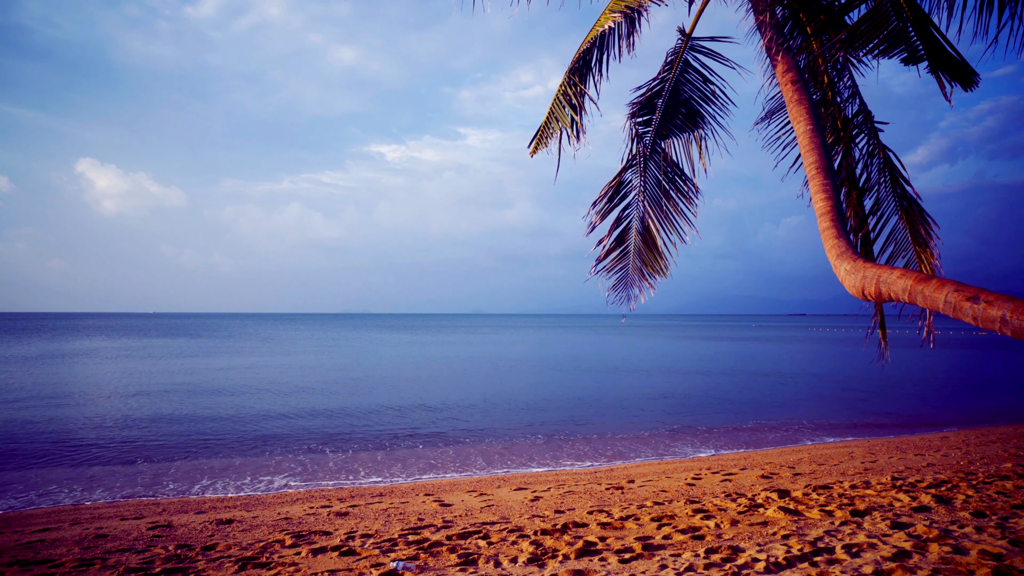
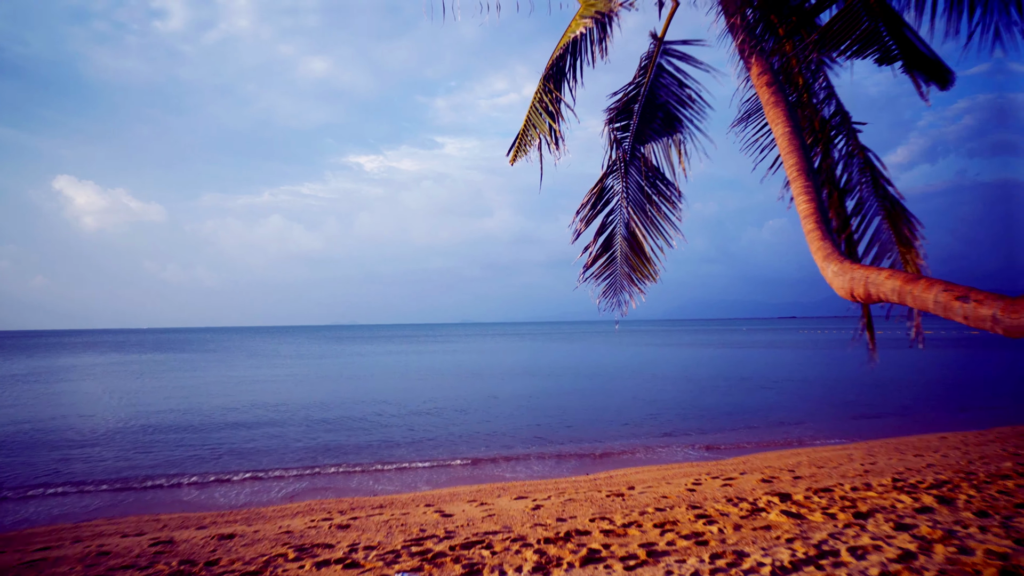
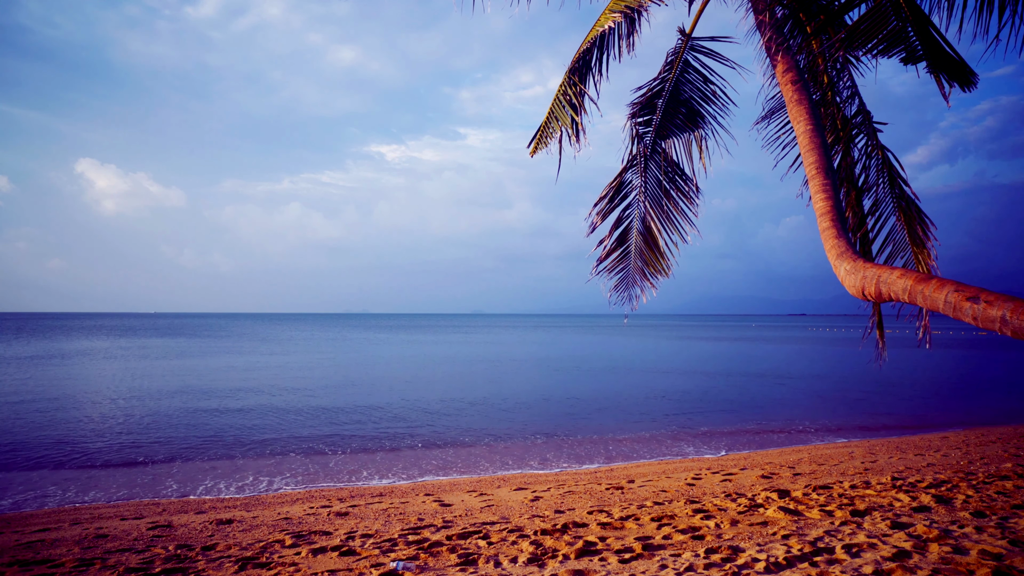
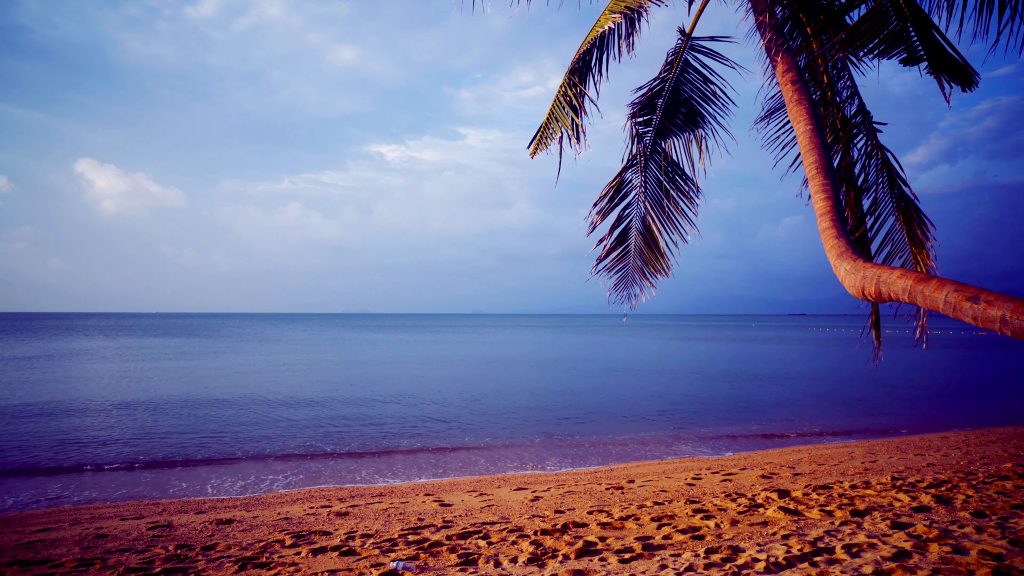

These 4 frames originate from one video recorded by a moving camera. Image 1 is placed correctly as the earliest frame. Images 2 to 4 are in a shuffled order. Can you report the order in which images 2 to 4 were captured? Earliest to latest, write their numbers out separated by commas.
3, 4, 2
